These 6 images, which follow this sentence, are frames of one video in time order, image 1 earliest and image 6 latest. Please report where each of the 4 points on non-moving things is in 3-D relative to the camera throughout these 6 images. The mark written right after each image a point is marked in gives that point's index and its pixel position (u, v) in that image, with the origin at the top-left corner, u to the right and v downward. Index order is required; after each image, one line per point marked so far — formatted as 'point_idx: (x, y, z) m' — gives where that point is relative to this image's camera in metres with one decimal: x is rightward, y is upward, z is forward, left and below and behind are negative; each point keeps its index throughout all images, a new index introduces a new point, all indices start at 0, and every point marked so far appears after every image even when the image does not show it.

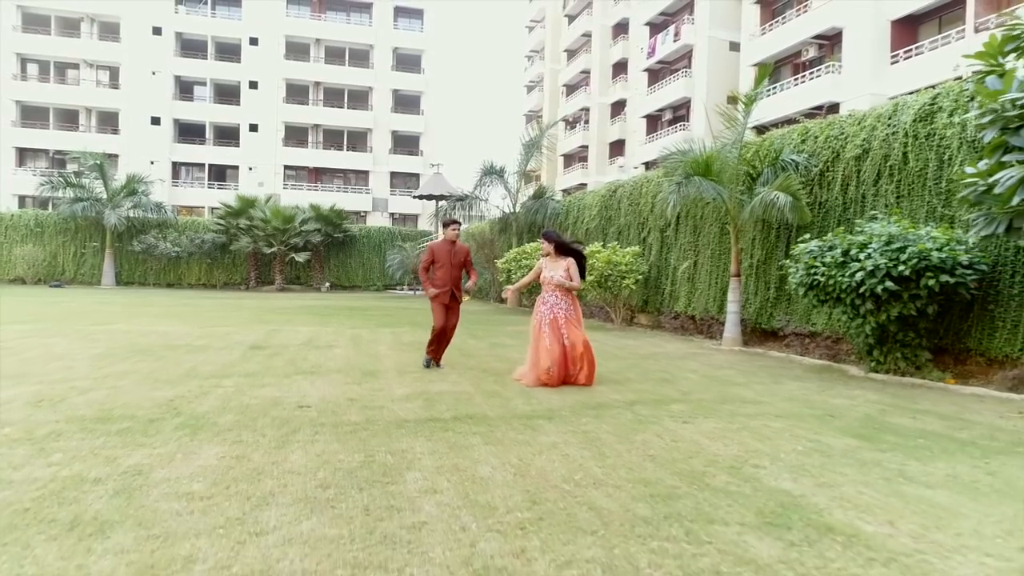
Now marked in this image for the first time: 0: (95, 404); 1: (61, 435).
0: (-2.3, -0.6, +4.0) m
1: (-2.0, -0.7, +3.3) m
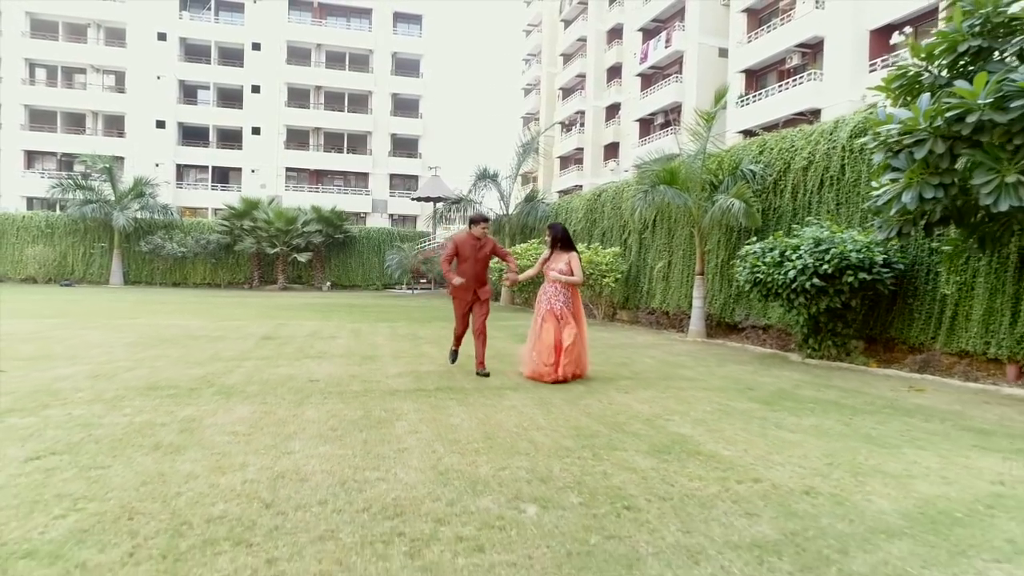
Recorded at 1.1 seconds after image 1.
0: (-2.5, -0.6, +4.9) m
1: (-2.2, -0.6, +4.1) m
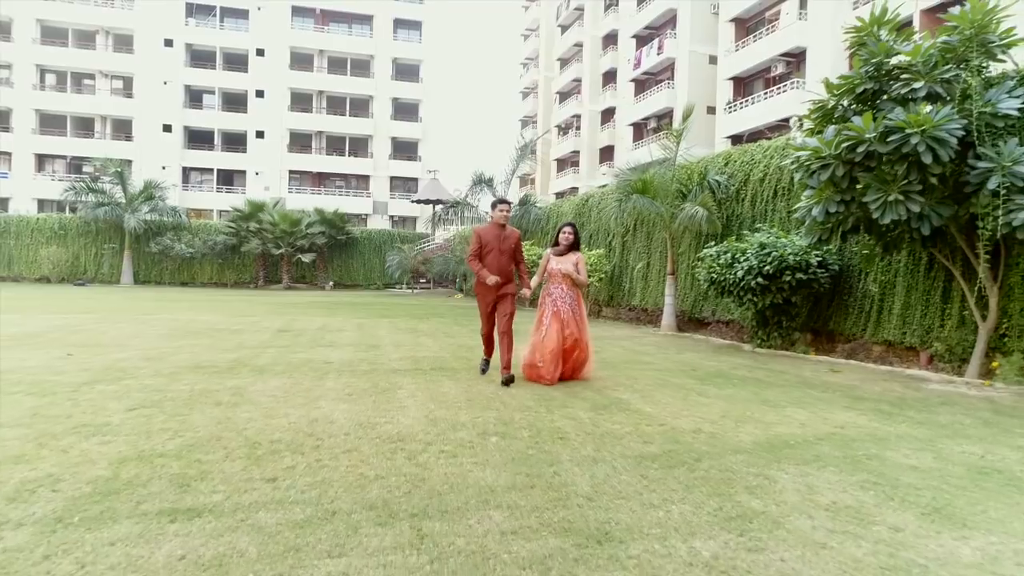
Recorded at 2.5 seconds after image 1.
0: (-2.7, -0.6, +5.9) m
1: (-2.4, -0.6, +5.1) m
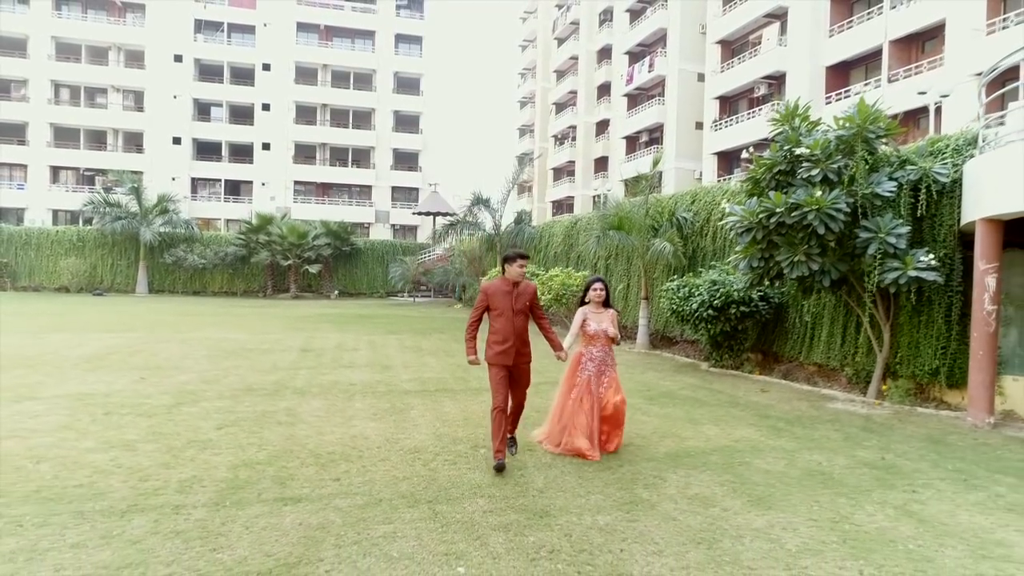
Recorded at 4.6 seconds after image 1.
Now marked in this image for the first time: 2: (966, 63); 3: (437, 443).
0: (-2.8, -1.0, +7.2) m
1: (-2.5, -1.0, +6.5) m
2: (+10.4, +5.2, +16.2) m
3: (-0.5, -1.0, +4.8) m
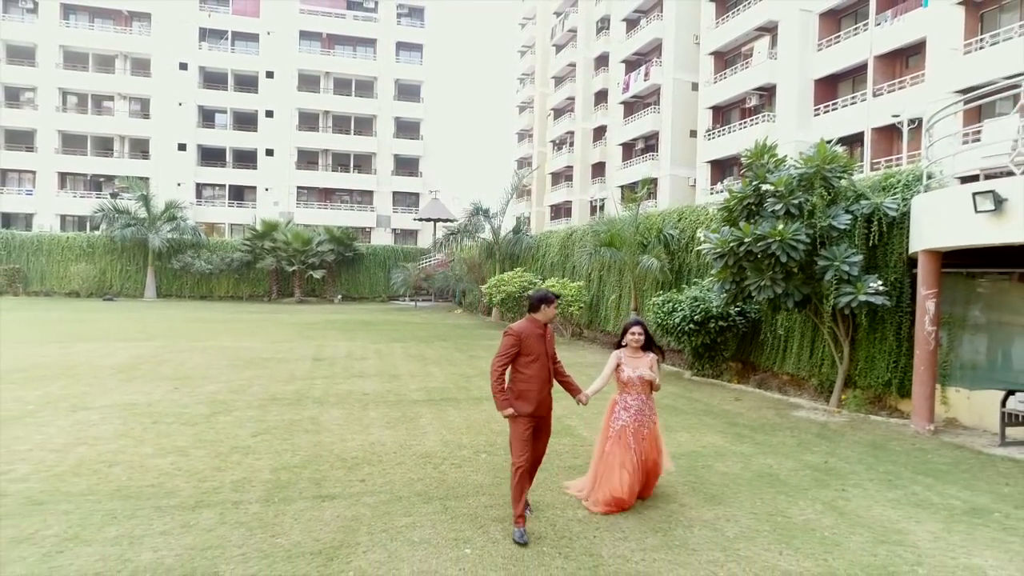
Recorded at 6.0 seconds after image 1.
0: (-2.8, -1.2, +8.0) m
1: (-2.5, -1.2, +7.3) m
2: (+10.3, +4.9, +17.0) m
3: (-0.5, -1.3, +5.6) m
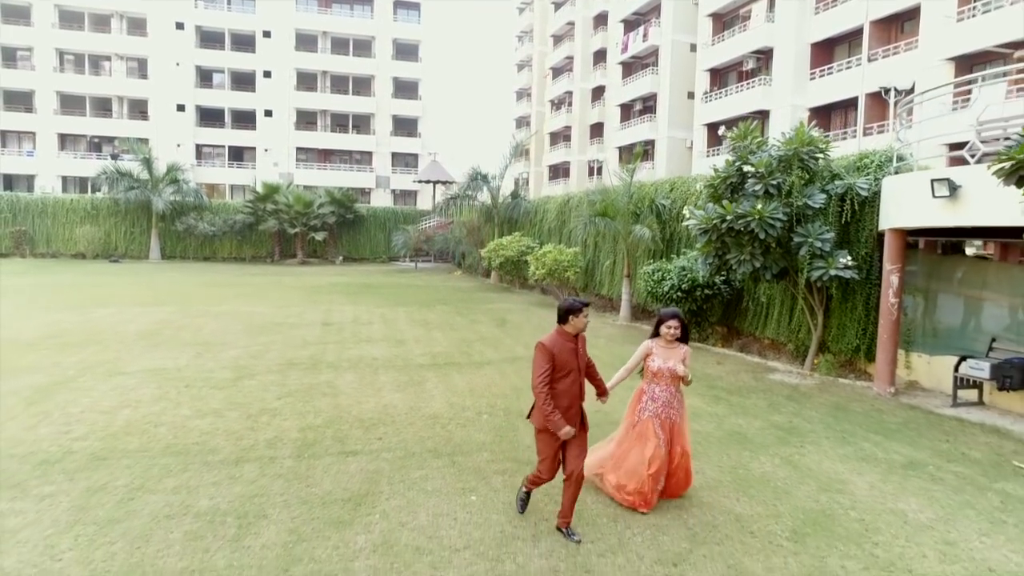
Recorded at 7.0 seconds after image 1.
0: (-2.8, -0.8, +8.7) m
1: (-2.5, -0.9, +7.9) m
2: (+10.3, +5.8, +17.3) m
3: (-0.5, -1.1, +6.2) m
